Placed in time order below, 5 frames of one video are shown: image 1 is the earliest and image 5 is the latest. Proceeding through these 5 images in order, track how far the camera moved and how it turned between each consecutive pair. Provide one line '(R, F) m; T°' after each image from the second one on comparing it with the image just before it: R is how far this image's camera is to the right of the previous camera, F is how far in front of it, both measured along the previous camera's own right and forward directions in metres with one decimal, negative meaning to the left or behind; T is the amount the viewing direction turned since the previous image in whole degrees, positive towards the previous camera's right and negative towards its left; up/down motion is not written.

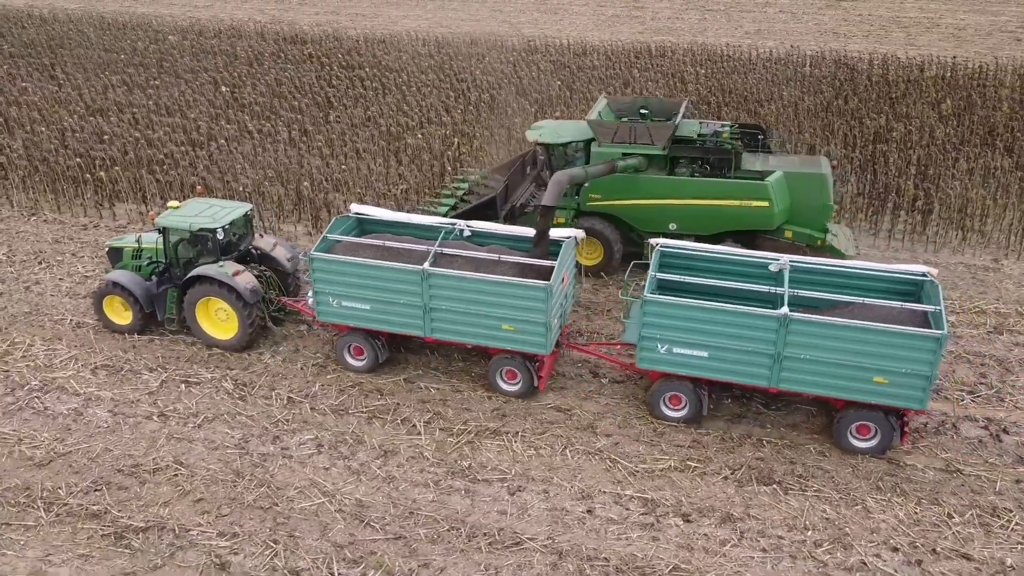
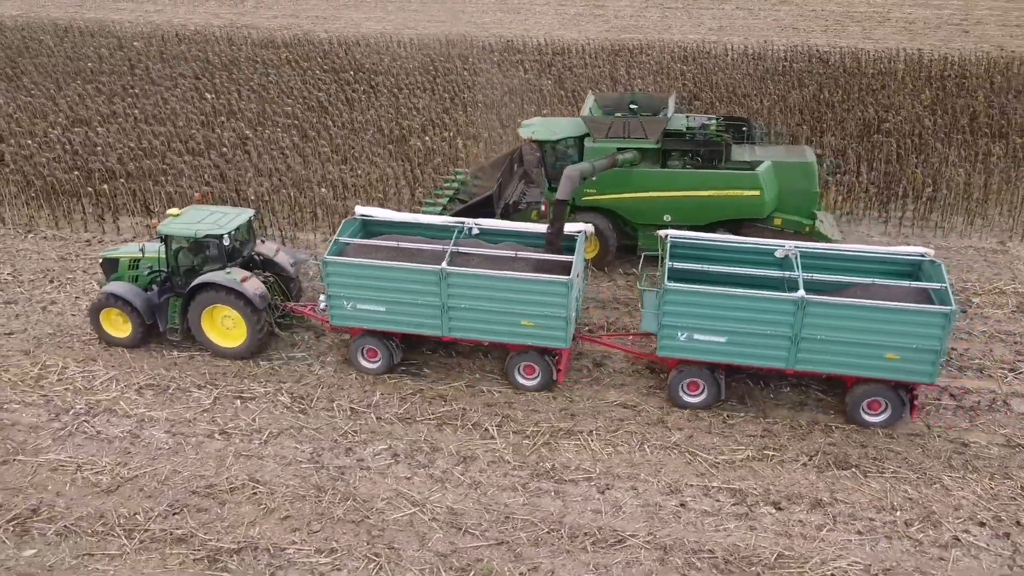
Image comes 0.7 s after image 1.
(-1.1, 0.0) m; +4°
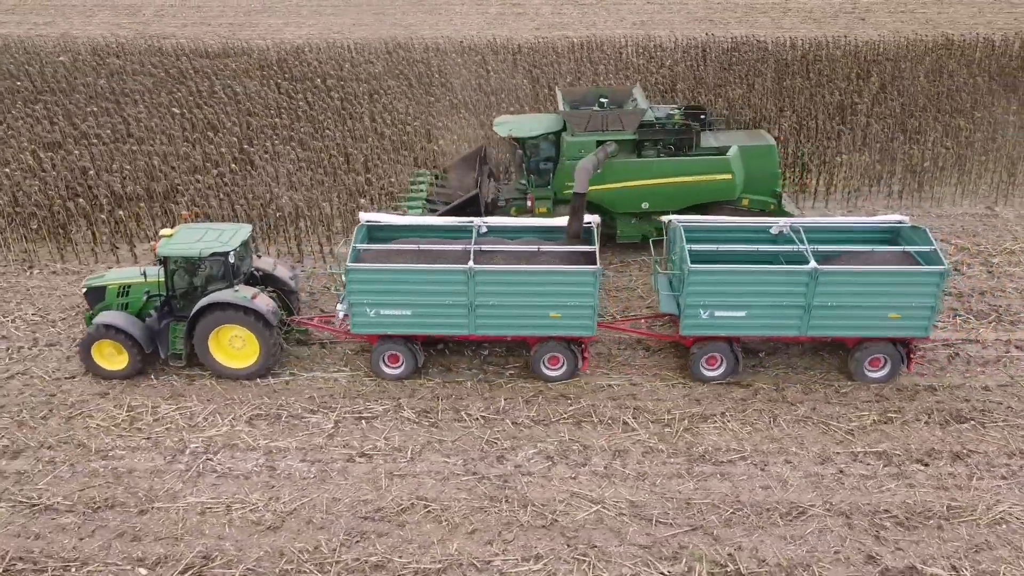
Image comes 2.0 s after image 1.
(-2.2, +0.1) m; +9°
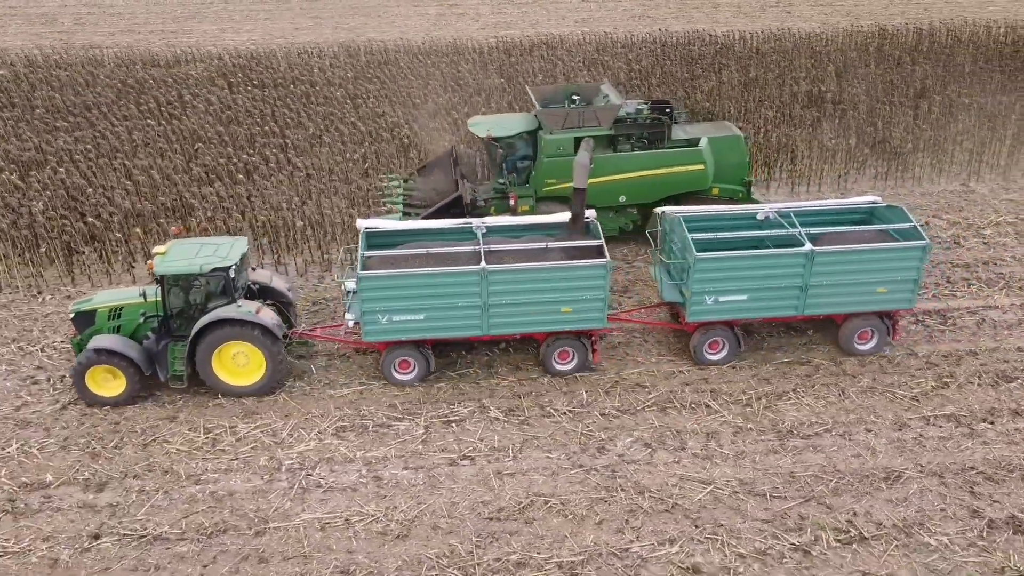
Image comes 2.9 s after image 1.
(-1.5, 0.0) m; +6°
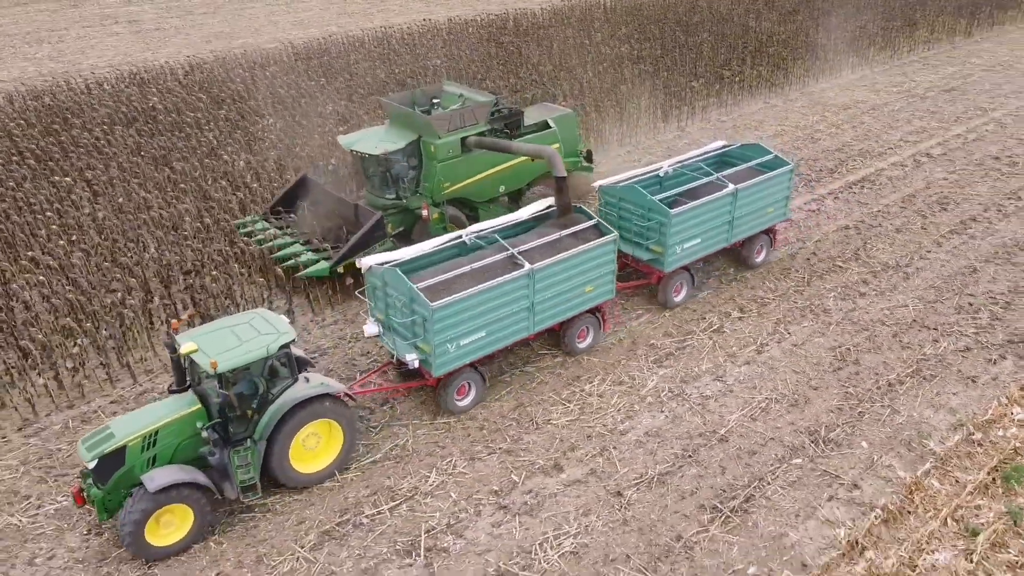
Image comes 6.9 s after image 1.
(-6.5, +0.7) m; +29°
